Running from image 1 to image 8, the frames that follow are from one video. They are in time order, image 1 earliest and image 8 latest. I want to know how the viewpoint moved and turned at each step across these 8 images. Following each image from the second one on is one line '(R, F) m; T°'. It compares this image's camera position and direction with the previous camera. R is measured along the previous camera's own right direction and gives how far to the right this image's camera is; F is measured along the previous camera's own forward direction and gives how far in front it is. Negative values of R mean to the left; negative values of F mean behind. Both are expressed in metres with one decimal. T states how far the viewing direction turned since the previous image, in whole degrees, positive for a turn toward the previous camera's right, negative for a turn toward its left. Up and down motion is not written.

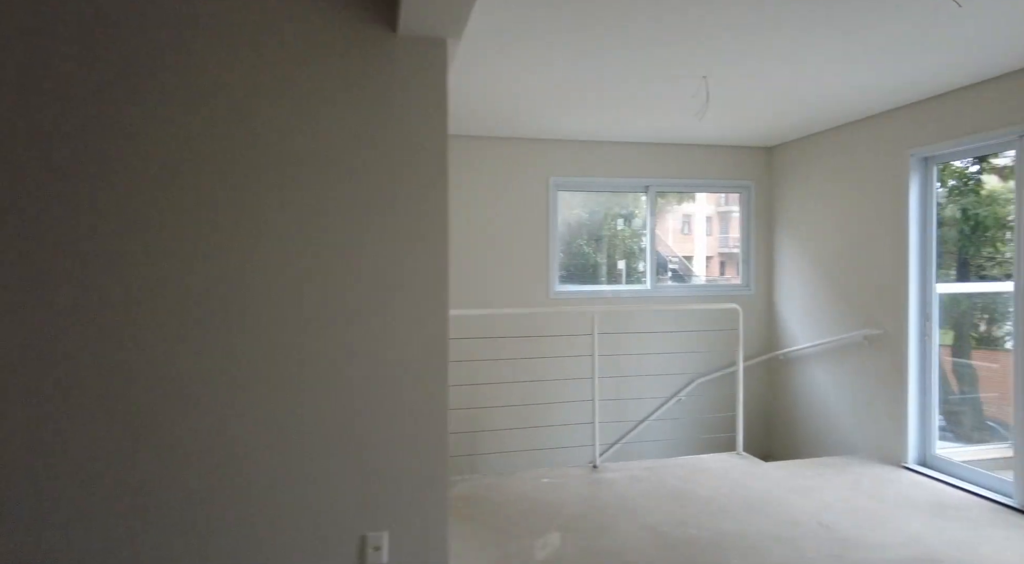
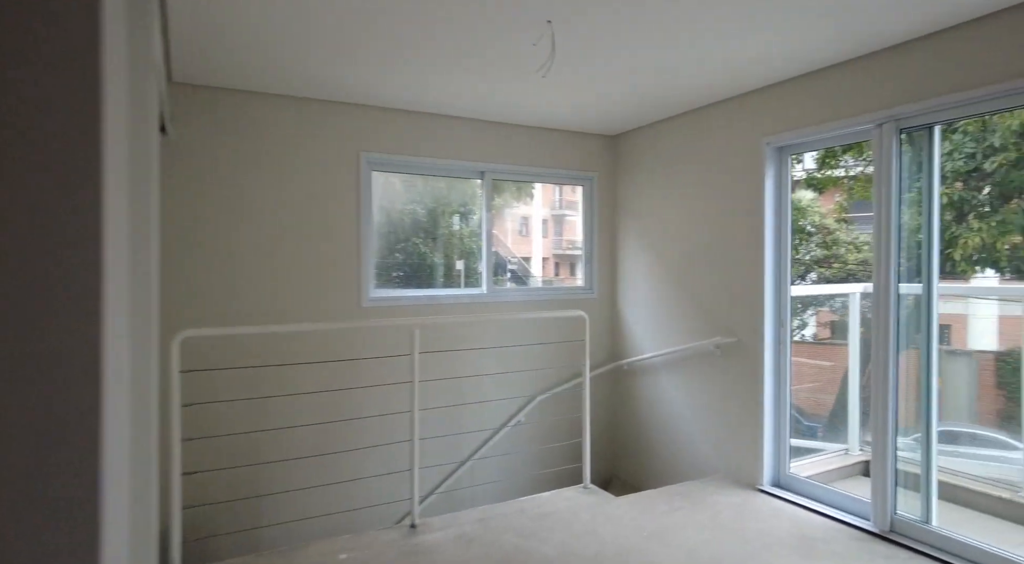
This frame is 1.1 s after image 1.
(+0.1, +0.6) m; +14°
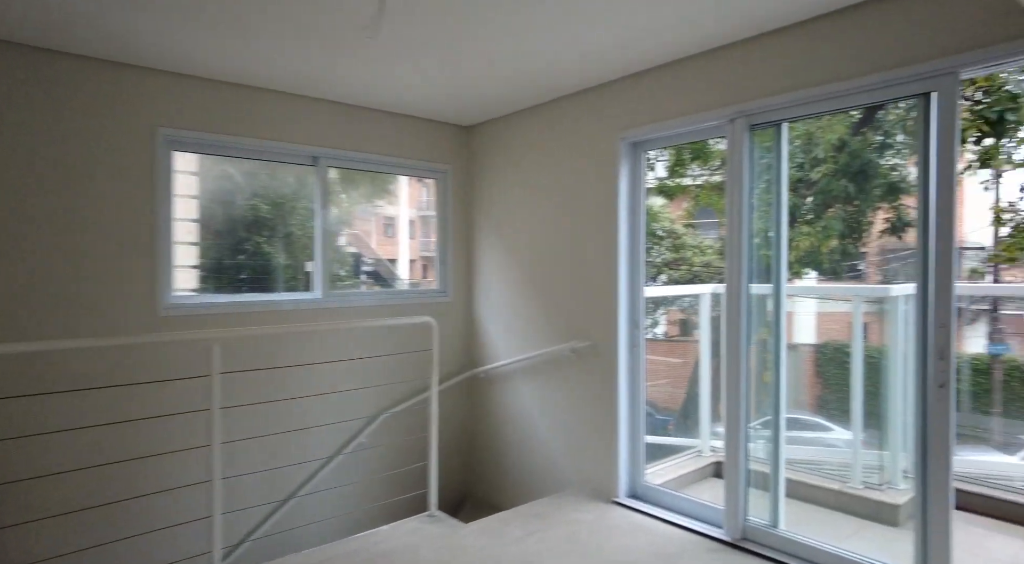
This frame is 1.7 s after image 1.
(+0.1, +0.3) m; +12°
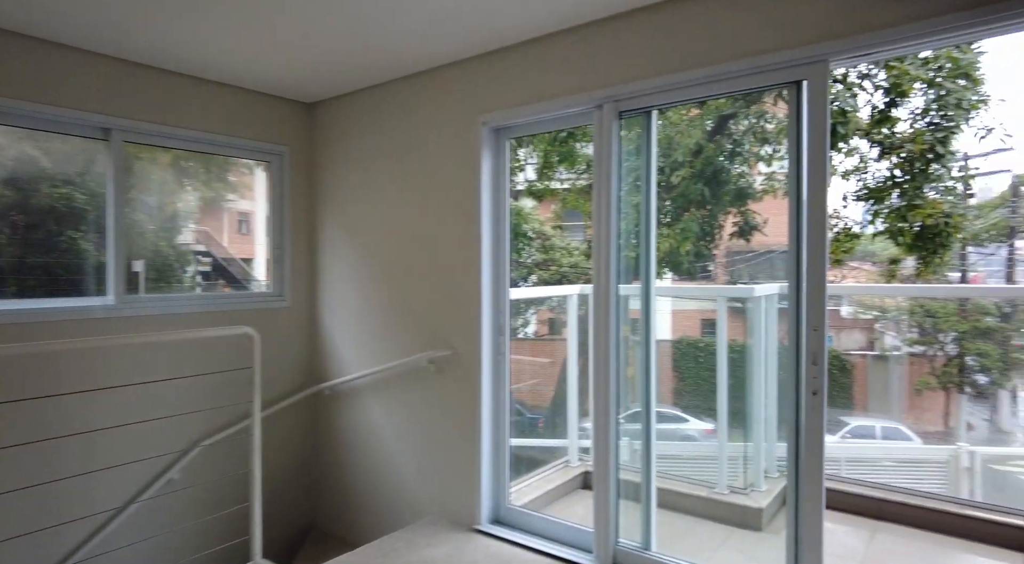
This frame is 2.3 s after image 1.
(+0.1, +0.3) m; +11°
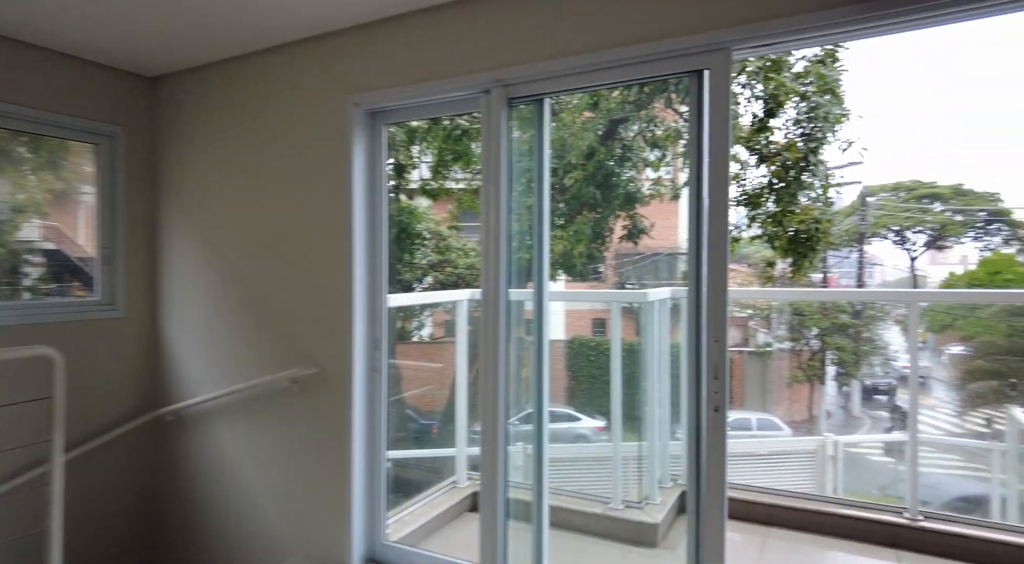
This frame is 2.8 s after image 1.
(+0.1, +0.2) m; +9°
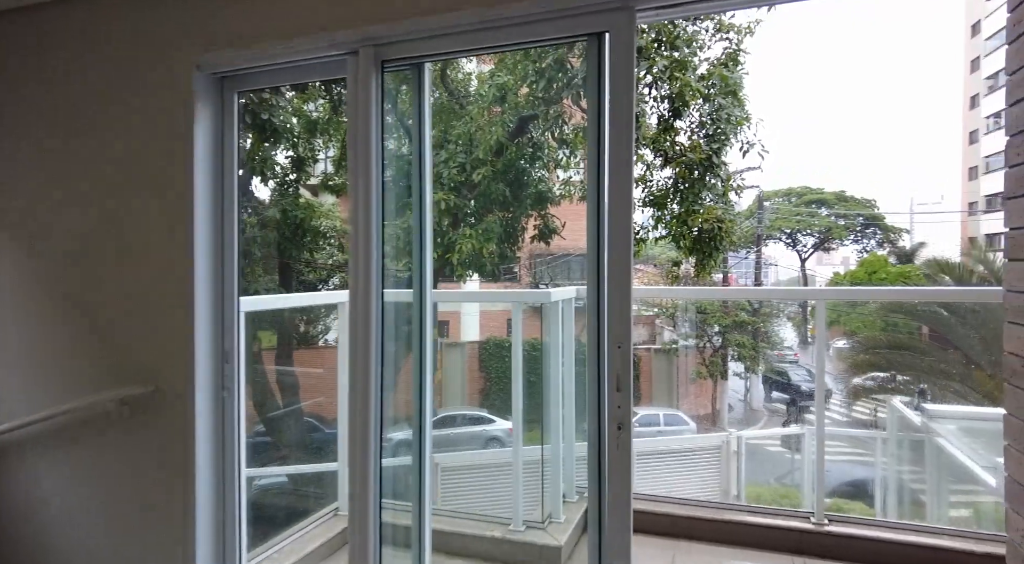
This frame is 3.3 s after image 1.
(+0.1, +0.3) m; +8°
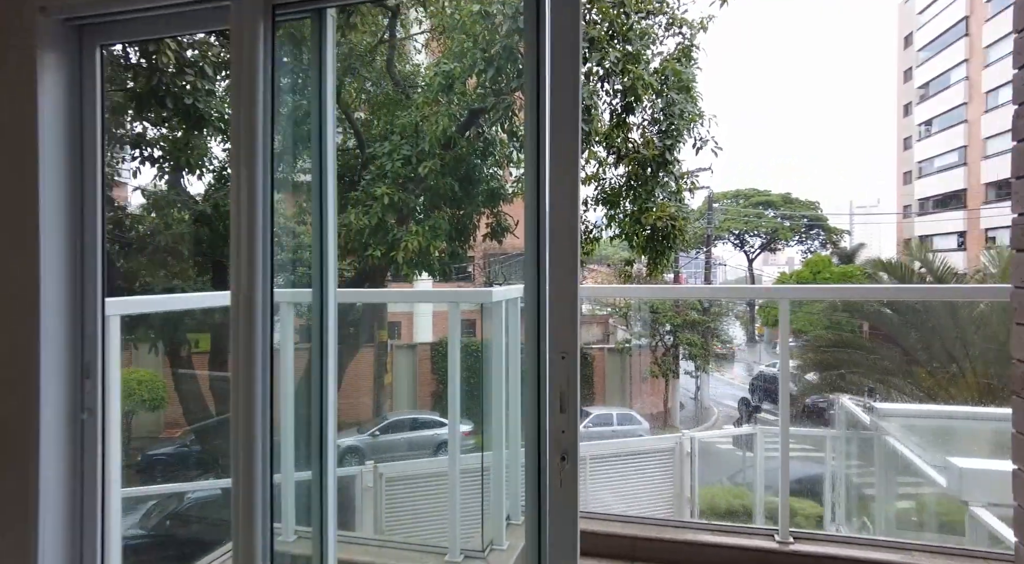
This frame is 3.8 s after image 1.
(+0.1, +0.3) m; +4°
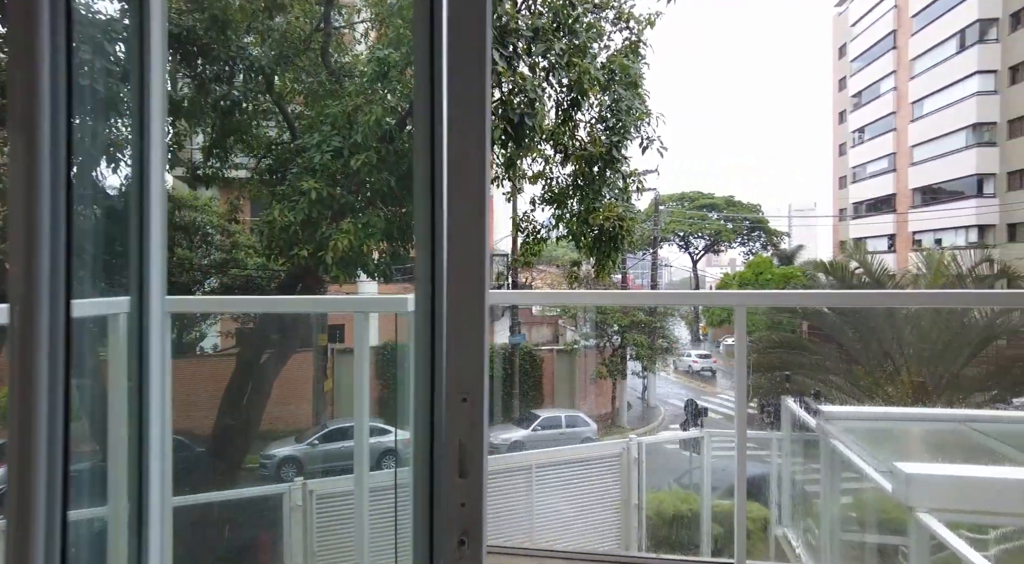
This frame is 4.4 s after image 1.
(+0.1, +0.3) m; +4°
